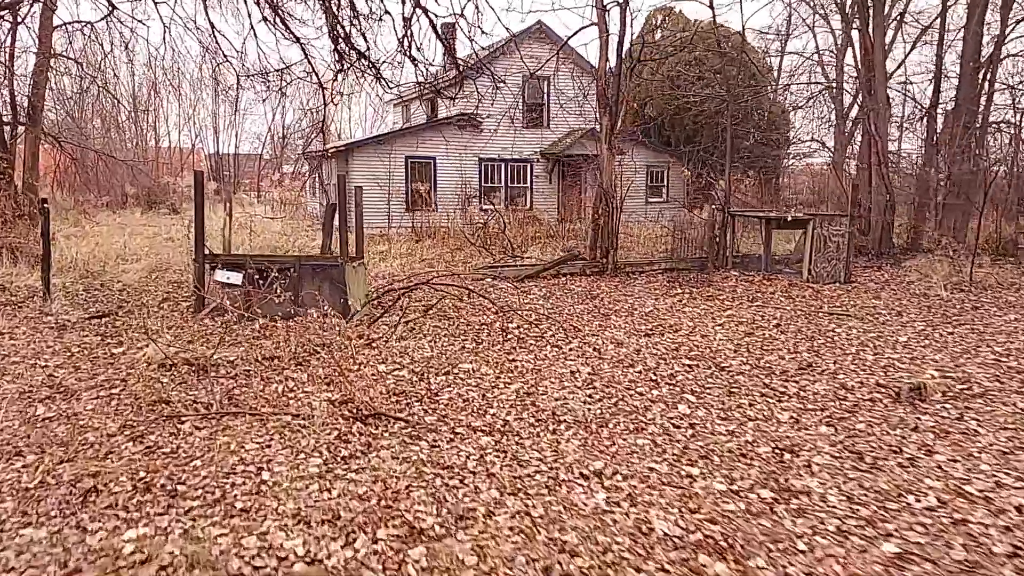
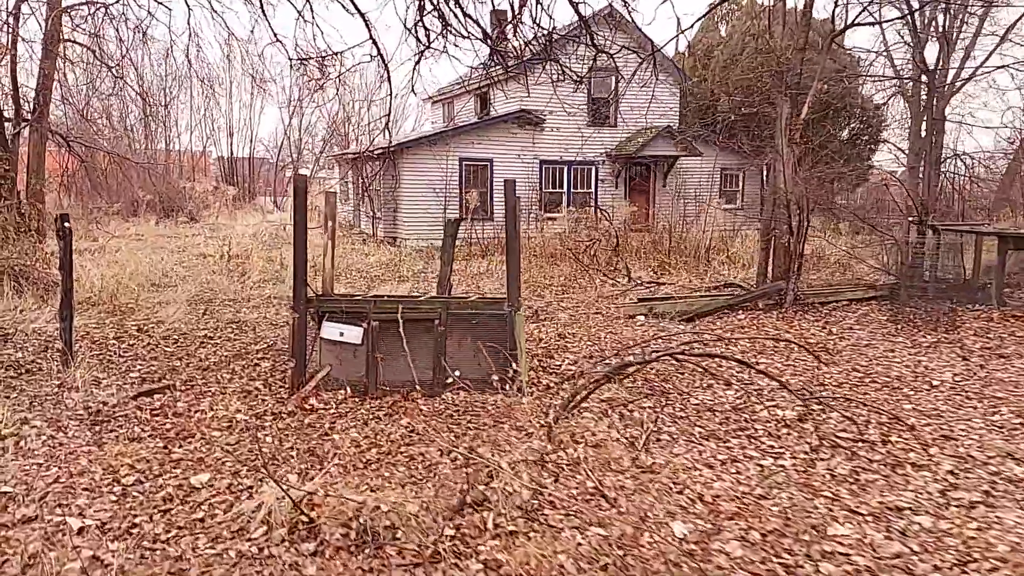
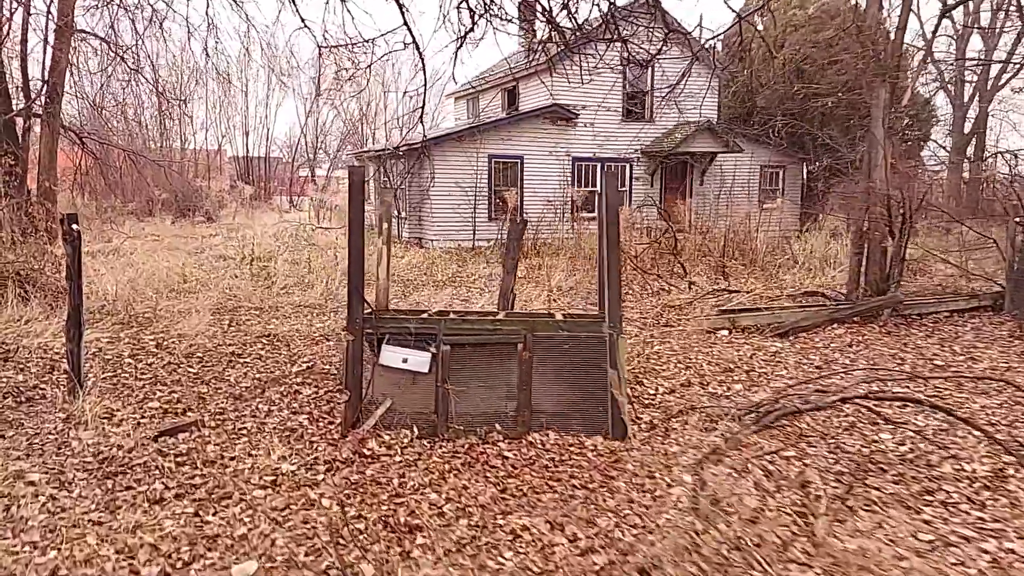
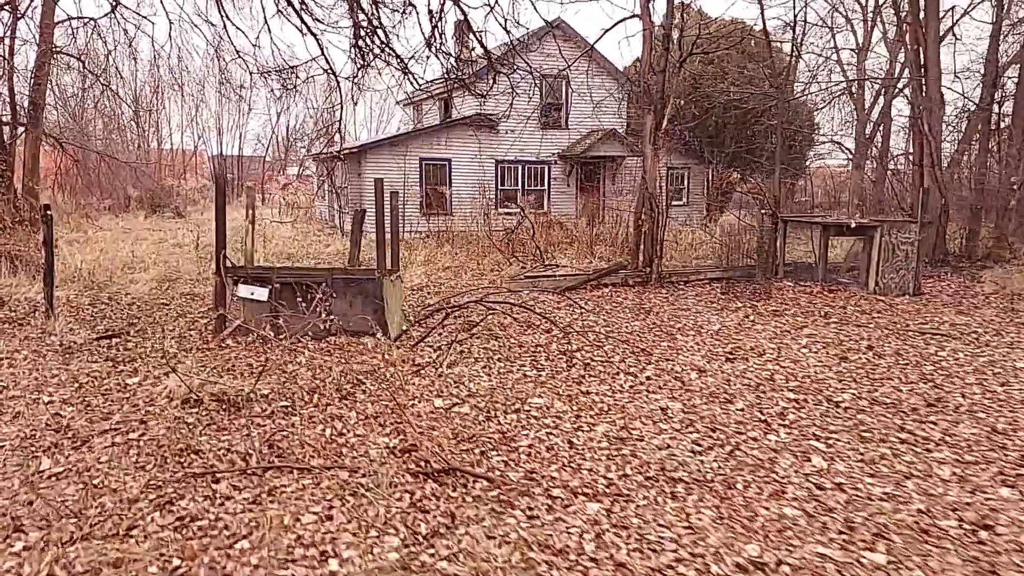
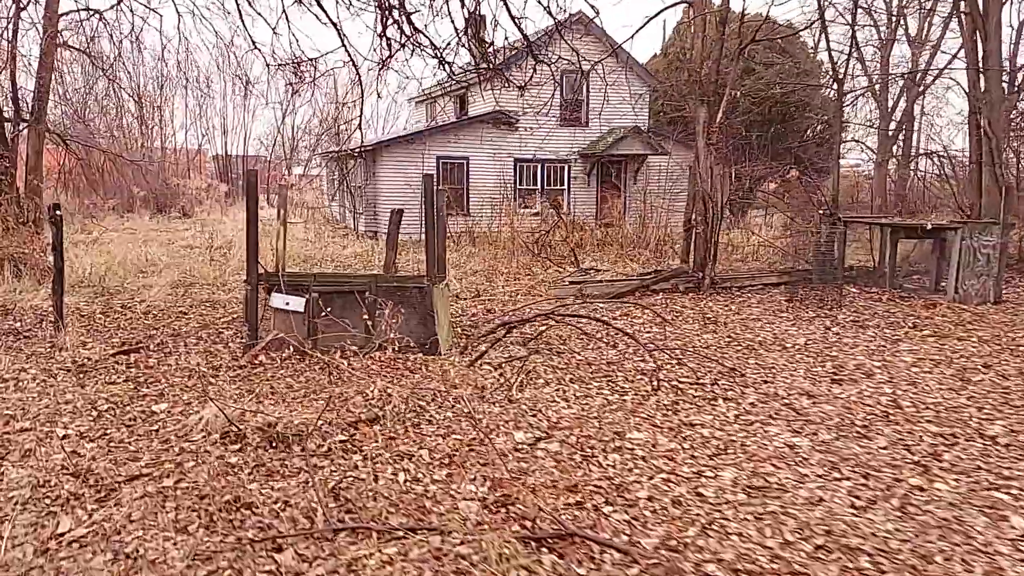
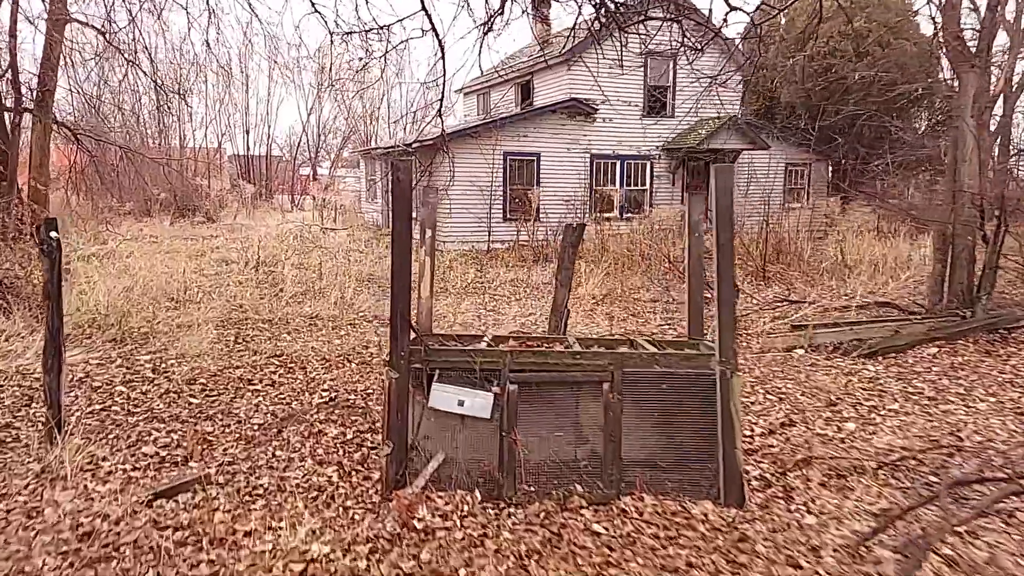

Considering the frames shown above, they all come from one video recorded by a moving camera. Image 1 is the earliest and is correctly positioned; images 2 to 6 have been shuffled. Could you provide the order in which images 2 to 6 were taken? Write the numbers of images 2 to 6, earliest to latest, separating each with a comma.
4, 5, 2, 3, 6
